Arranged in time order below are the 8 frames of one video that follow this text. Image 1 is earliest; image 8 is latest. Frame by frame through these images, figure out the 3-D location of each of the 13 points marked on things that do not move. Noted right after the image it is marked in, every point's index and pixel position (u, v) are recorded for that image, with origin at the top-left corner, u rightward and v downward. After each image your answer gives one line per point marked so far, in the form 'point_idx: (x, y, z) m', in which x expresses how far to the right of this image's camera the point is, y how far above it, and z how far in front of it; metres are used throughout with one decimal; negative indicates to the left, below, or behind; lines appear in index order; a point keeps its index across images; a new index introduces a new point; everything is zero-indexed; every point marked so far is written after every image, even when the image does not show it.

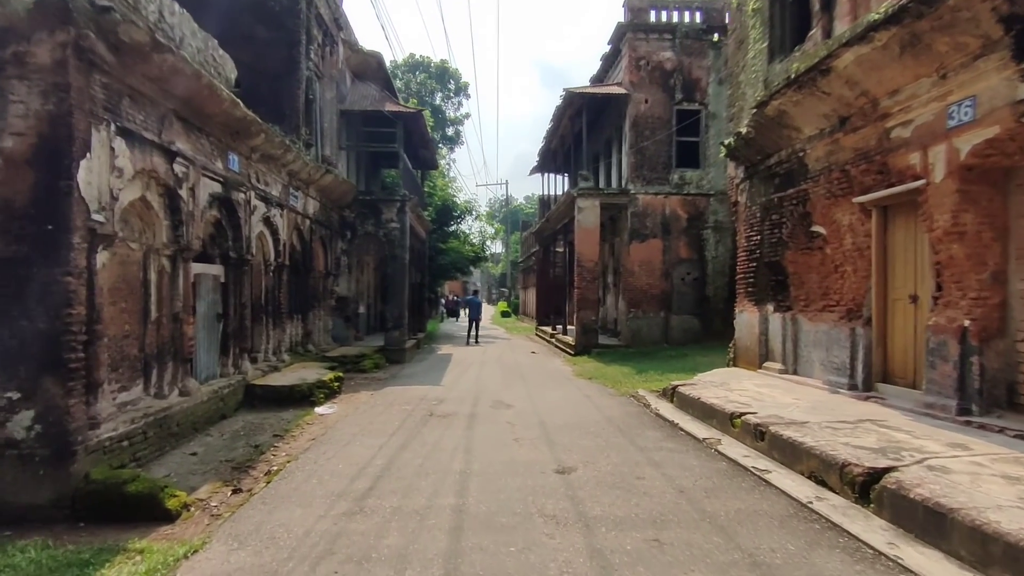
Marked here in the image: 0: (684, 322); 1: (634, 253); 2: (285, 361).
0: (+4.8, -1.0, +18.1) m
1: (+3.4, +1.0, +18.0) m
2: (-4.0, -1.3, +11.3) m
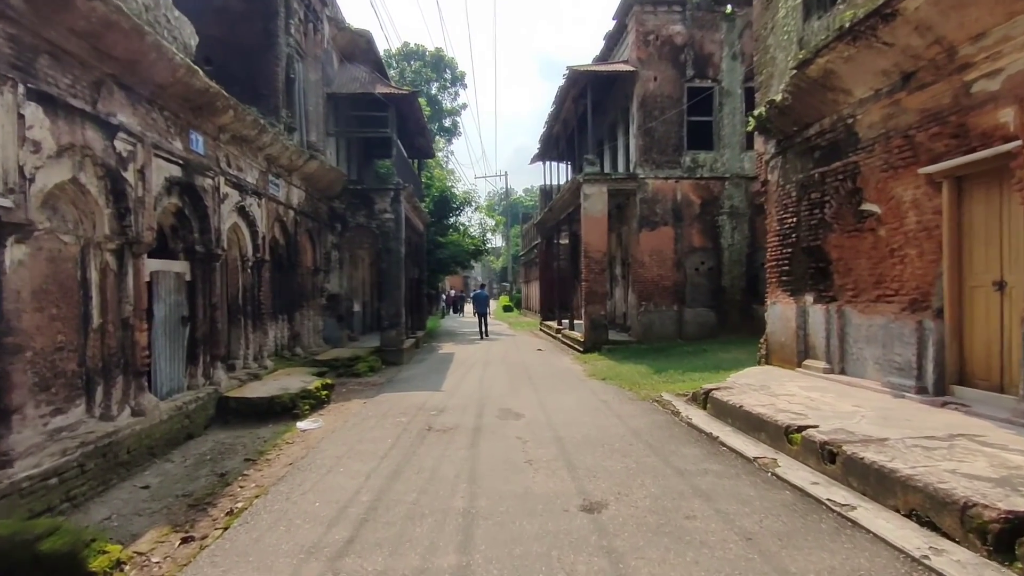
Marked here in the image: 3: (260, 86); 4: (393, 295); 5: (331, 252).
0: (+4.9, -0.7, +16.9) m
1: (+3.5, +1.2, +16.9) m
2: (-3.8, -1.2, +10.1) m
3: (-4.4, +3.5, +11.3) m
4: (-2.7, -0.1, +14.9) m
5: (-4.2, +0.9, +14.8) m
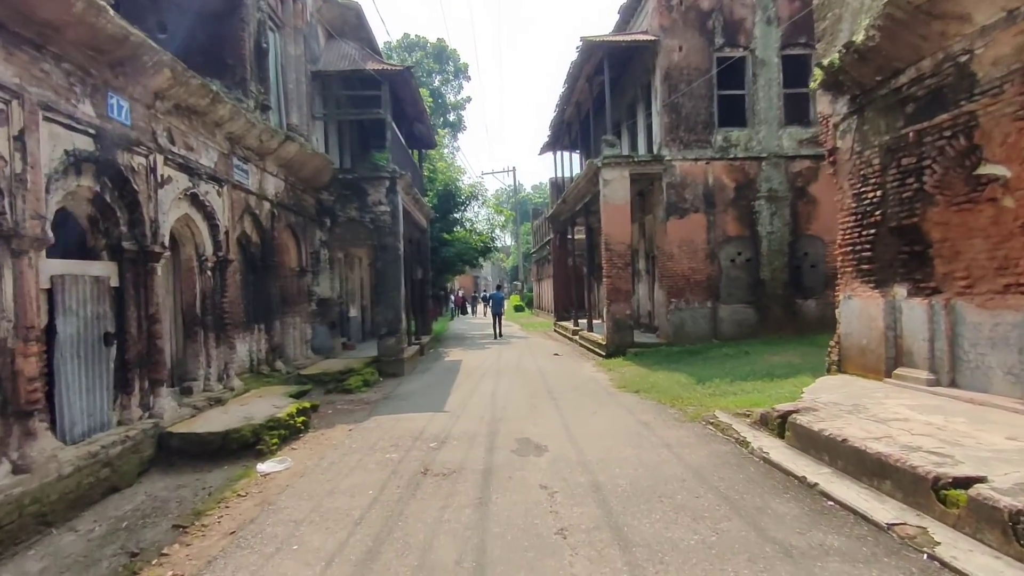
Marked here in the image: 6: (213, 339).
0: (+5.2, -0.6, +15.1) m
1: (+3.7, +1.3, +15.0) m
2: (-3.6, -1.3, +8.5) m
3: (-4.3, +3.4, +9.6) m
4: (-2.5, -0.2, +13.2) m
5: (-4.0, +0.8, +13.1) m
6: (-3.8, -0.7, +8.3) m
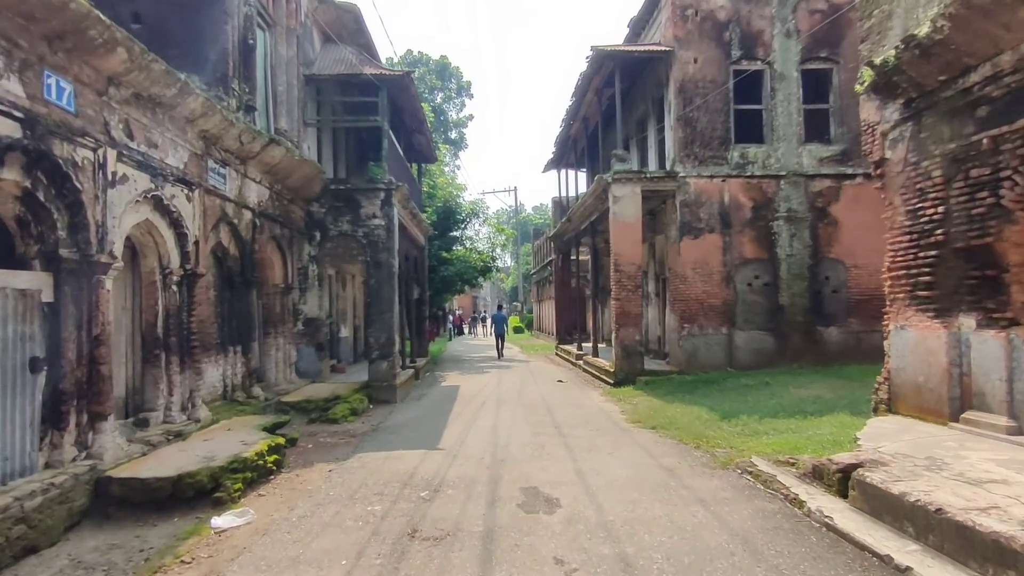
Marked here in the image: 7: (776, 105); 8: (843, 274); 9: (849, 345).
0: (+5.3, -1.1, +14.1) m
1: (+3.8, +0.8, +14.1) m
2: (-3.6, -1.5, +7.4) m
3: (-4.2, +3.2, +8.7) m
4: (-2.4, -0.6, +12.3) m
5: (-3.9, +0.4, +12.2) m
6: (-3.8, -0.8, +7.3) m
7: (+5.9, +4.1, +14.5) m
8: (+7.3, +0.3, +14.3) m
9: (+7.4, -1.2, +14.2) m
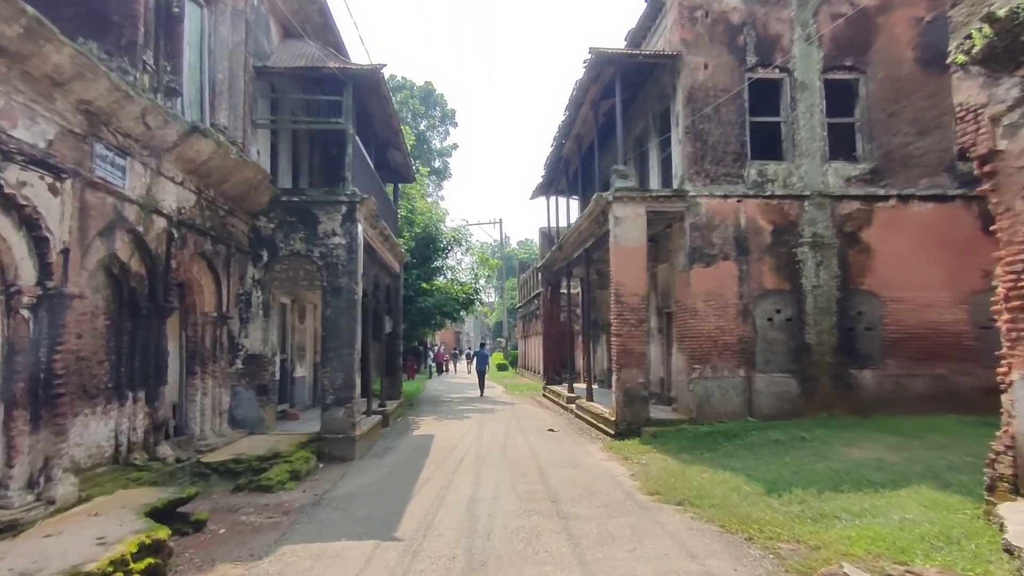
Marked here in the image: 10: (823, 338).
0: (+5.0, -1.8, +12.2) m
1: (+3.5, +0.1, +12.3) m
2: (-3.7, -1.7, +5.3) m
3: (-4.3, +2.9, +6.8) m
4: (-2.7, -1.0, +10.2) m
5: (-4.1, 0.0, +10.1) m
6: (-3.9, -1.0, +5.2) m
7: (+5.7, +3.4, +12.8) m
8: (+7.0, -0.4, +12.5) m
9: (+7.1, -1.9, +12.3) m
10: (+5.9, -1.0, +12.3) m
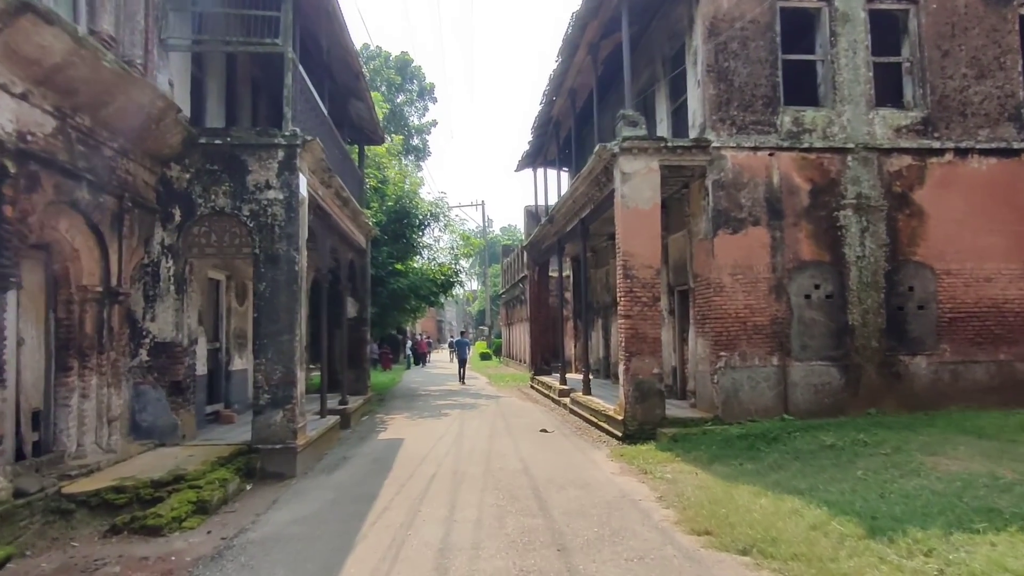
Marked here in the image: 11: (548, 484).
0: (+4.7, -1.3, +10.1) m
1: (+3.3, +0.6, +10.1) m
2: (-3.7, -1.4, +3.0) m
3: (-4.4, +3.3, +4.5) m
4: (-2.8, -0.7, +7.9) m
5: (-4.3, +0.3, +7.8) m
6: (-3.9, -0.8, +2.9) m
7: (+5.4, +3.9, +10.7) m
8: (+6.8, +0.1, +10.5) m
9: (+6.8, -1.5, +10.3) m
10: (+5.7, -0.5, +10.3) m
11: (+0.4, -2.2, +7.2) m
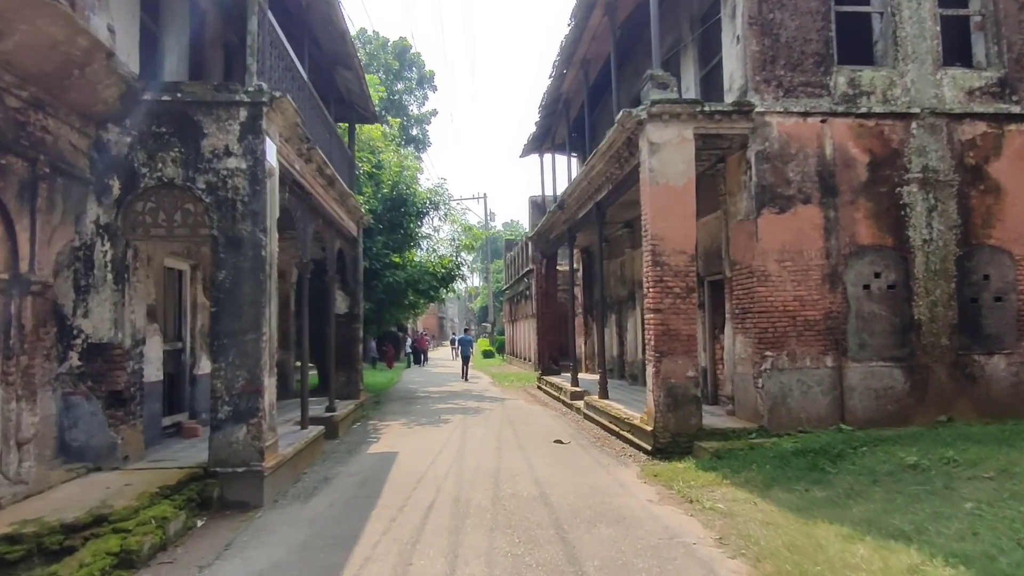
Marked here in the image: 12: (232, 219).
0: (+4.9, -1.2, +8.7) m
1: (+3.4, +0.7, +8.7) m
2: (-3.6, -1.3, +1.6) m
3: (-4.3, +3.3, +3.0) m
4: (-2.7, -0.5, +6.5) m
5: (-4.1, +0.5, +6.4) m
6: (-3.8, -0.7, +1.4) m
7: (+5.5, +4.0, +9.2) m
8: (+6.9, +0.2, +9.0) m
9: (+7.0, -1.3, +8.9) m
10: (+5.8, -0.3, +8.8) m
11: (+0.6, -2.1, +5.8) m
12: (-2.8, +0.7, +6.6) m
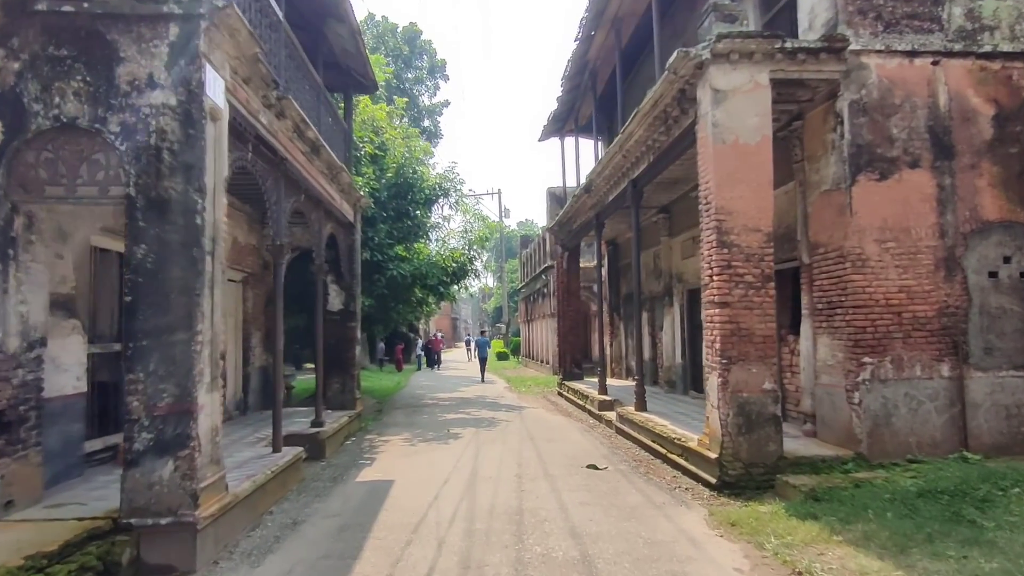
0: (+5.2, -1.0, +6.7) m
1: (+3.7, +0.8, +6.8) m
2: (-3.5, -1.2, -0.2) m
3: (-4.1, +3.5, +1.3) m
4: (-2.5, -0.4, +4.7) m
5: (-3.9, +0.6, +4.6) m
6: (-3.7, -0.5, -0.3) m
7: (+5.8, +4.2, +7.3) m
8: (+7.2, +0.4, +7.0) m
9: (+7.3, -1.2, +6.9) m
10: (+6.1, -0.2, +6.9) m
11: (+0.8, -1.9, +3.9) m
12: (-2.6, +0.8, +4.8) m
